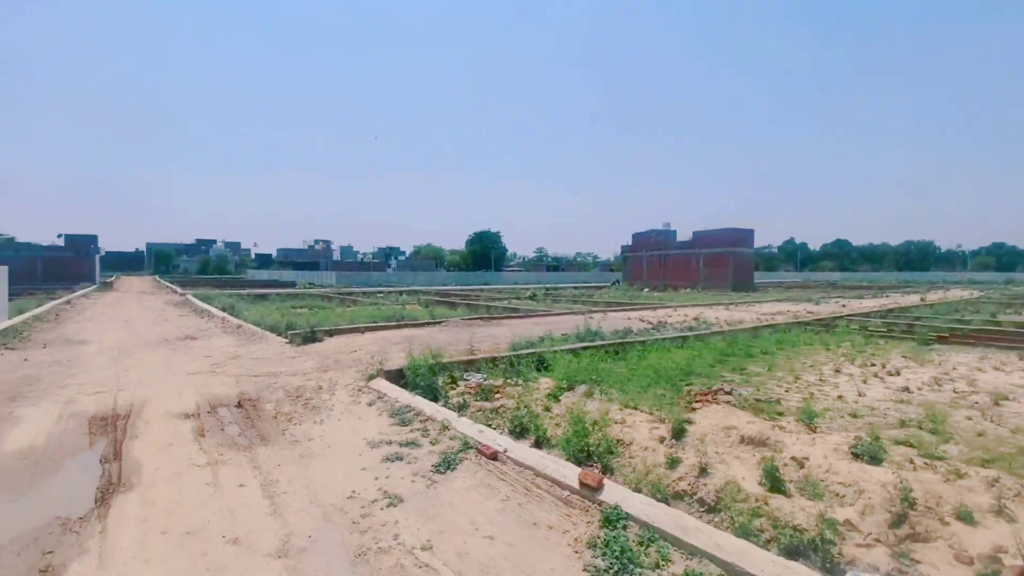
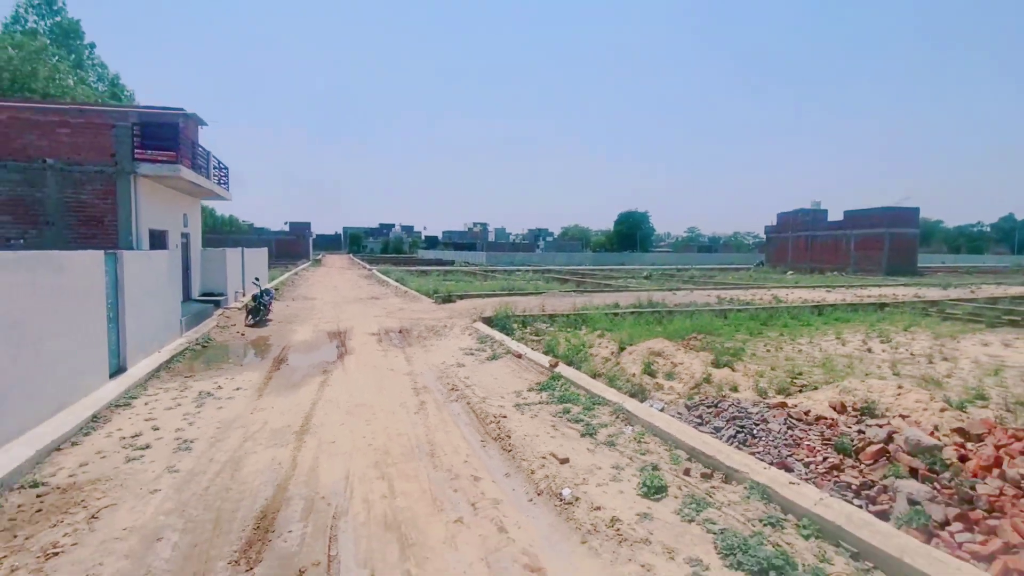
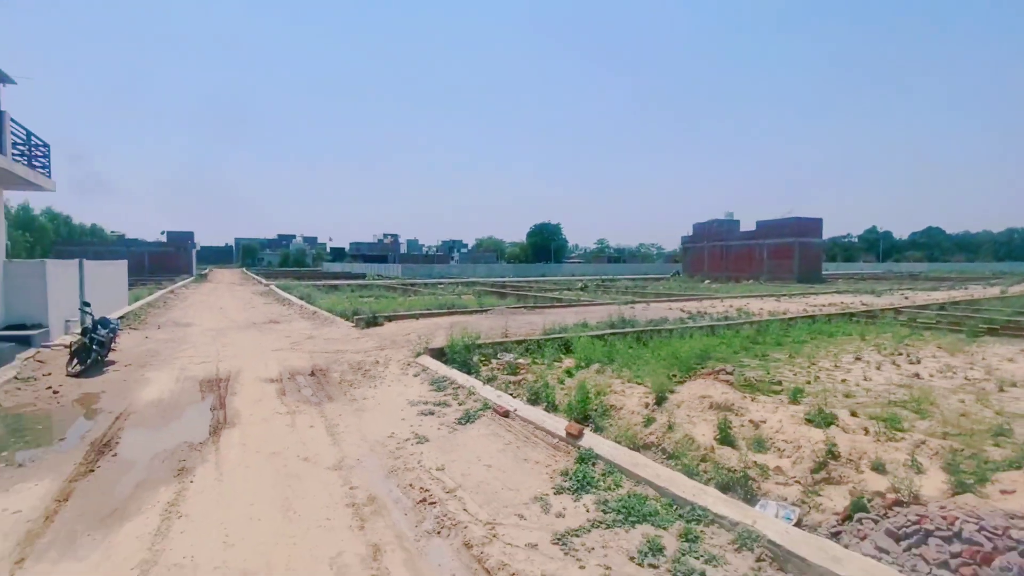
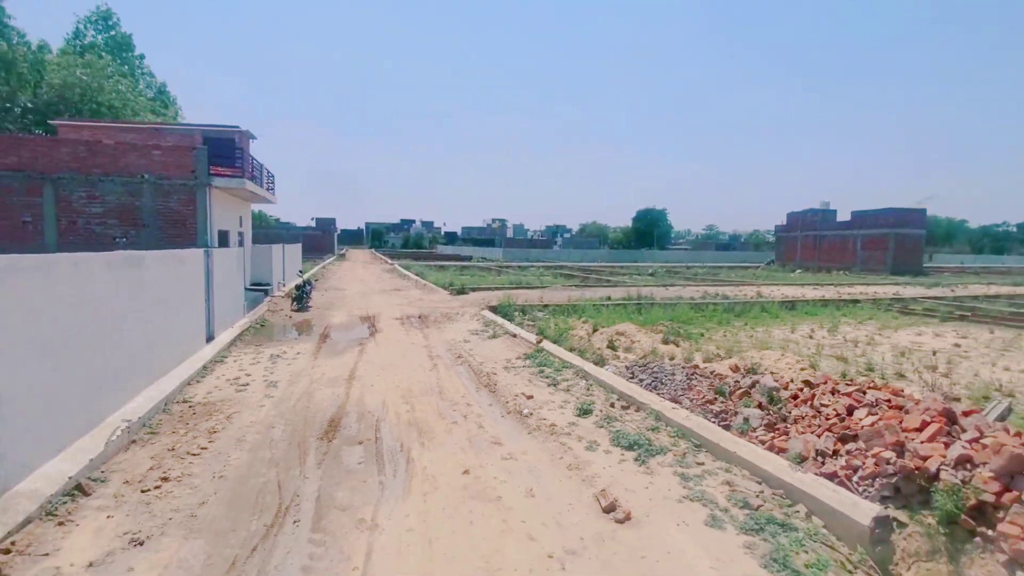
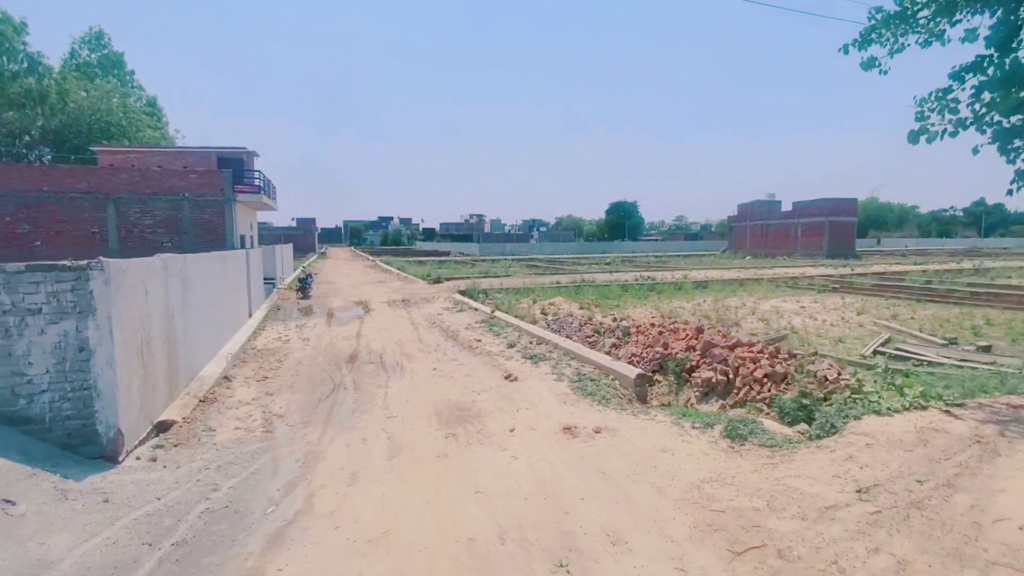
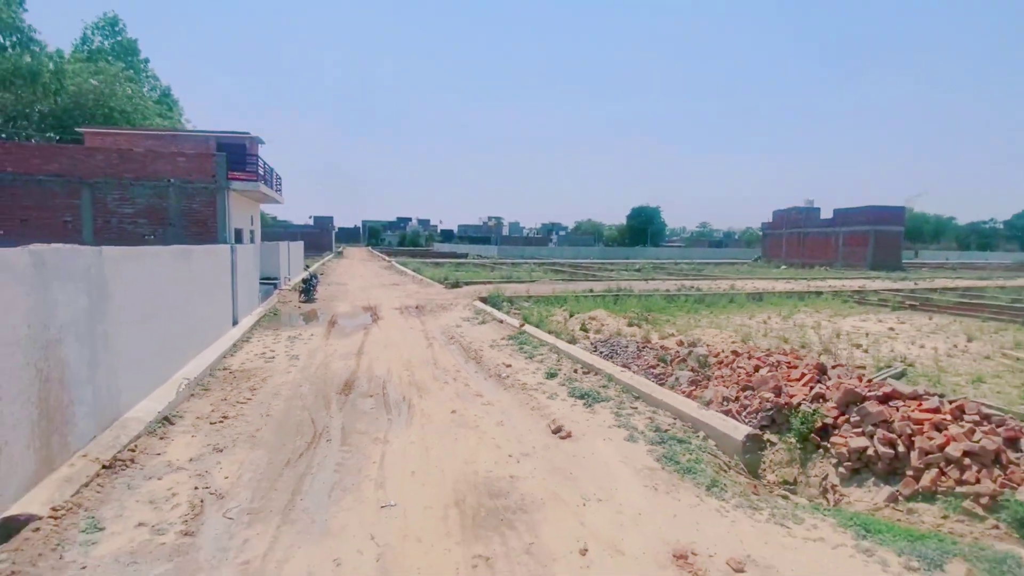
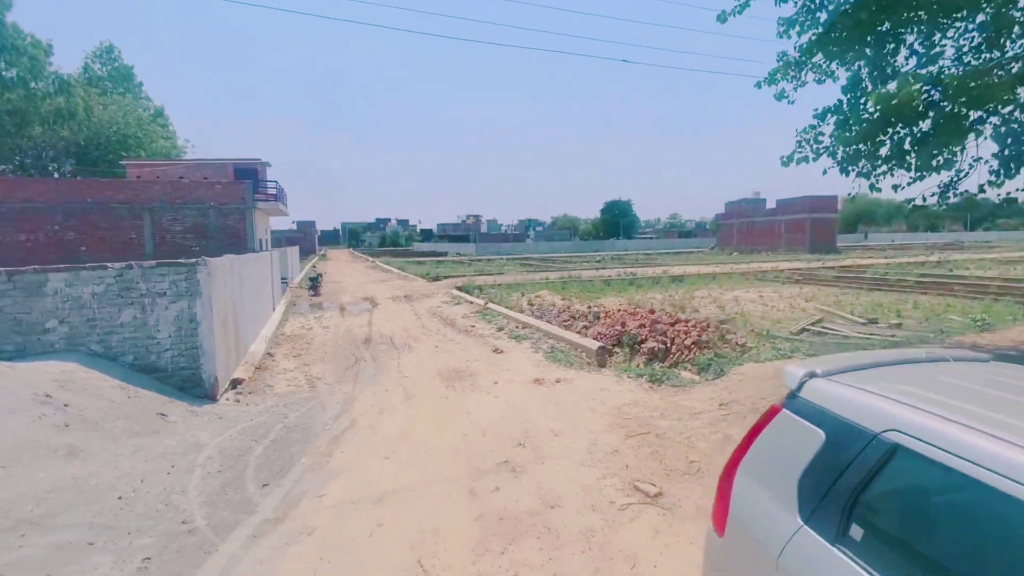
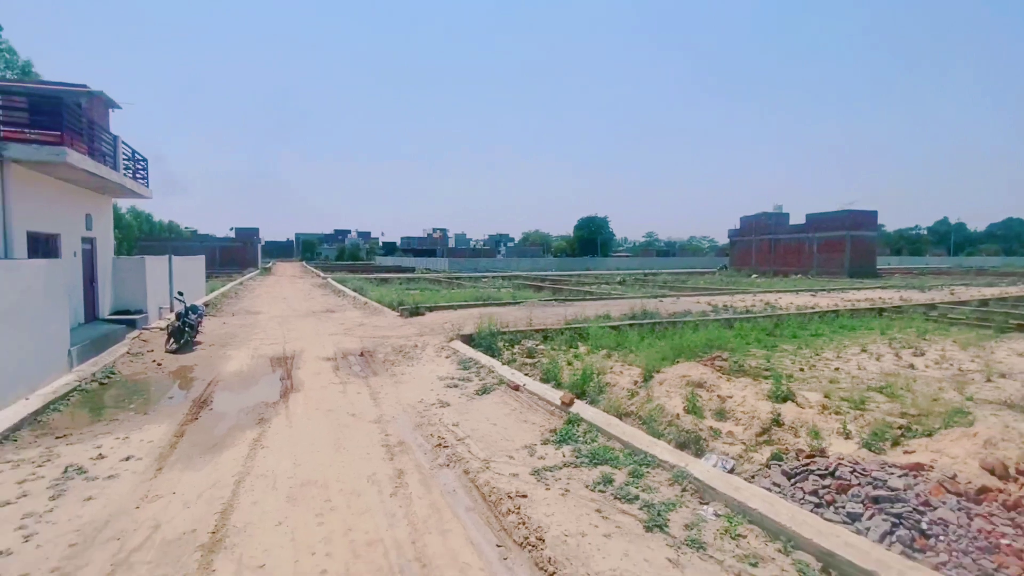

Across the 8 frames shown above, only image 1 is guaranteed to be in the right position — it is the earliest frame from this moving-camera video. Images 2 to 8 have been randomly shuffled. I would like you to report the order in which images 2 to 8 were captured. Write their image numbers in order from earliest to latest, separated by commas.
3, 8, 2, 4, 6, 5, 7
